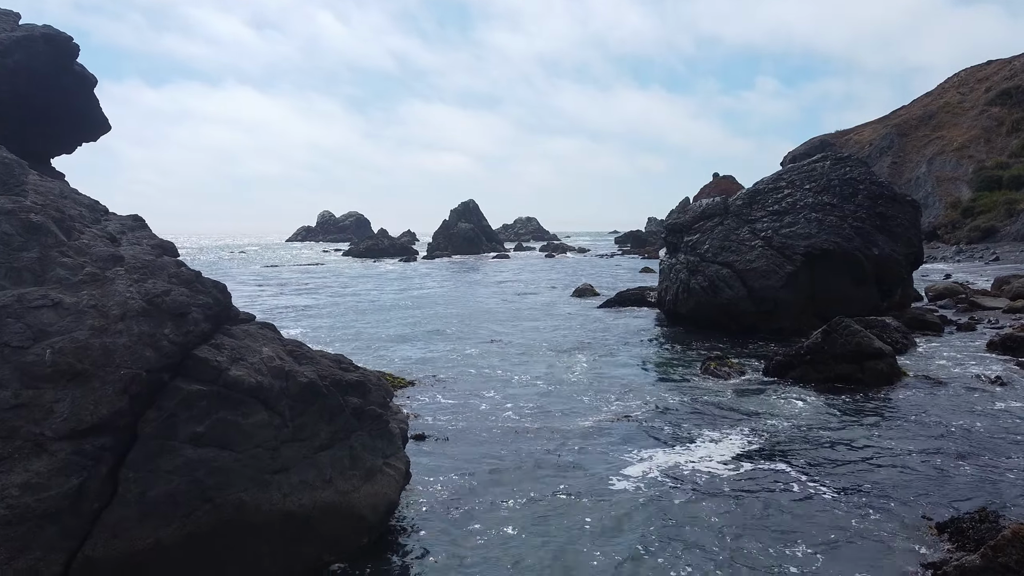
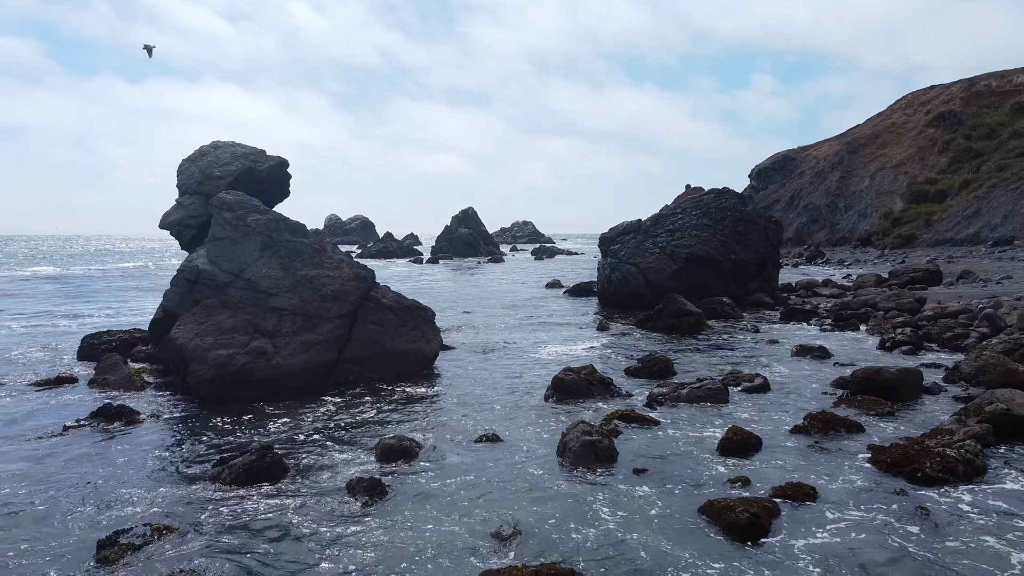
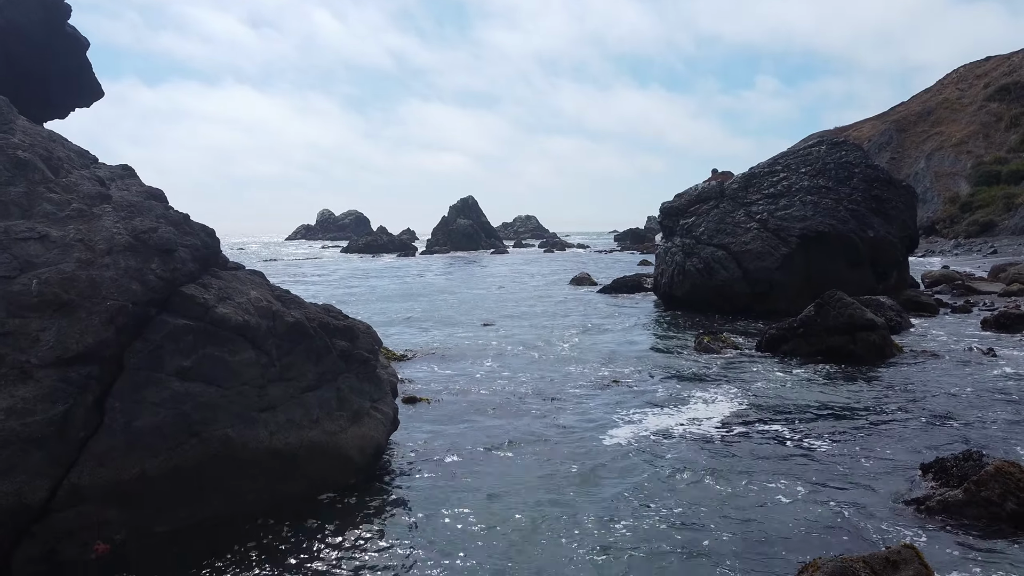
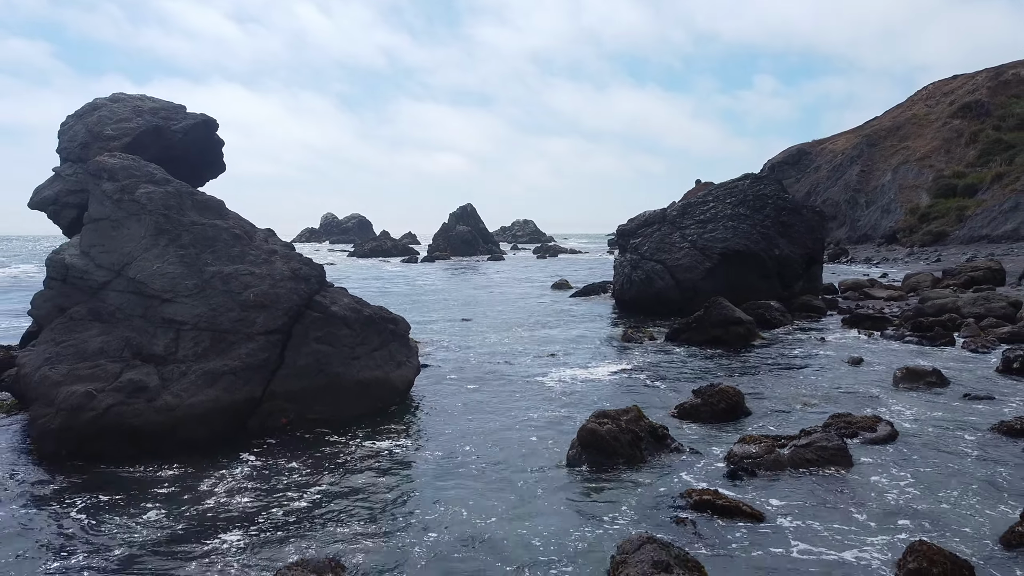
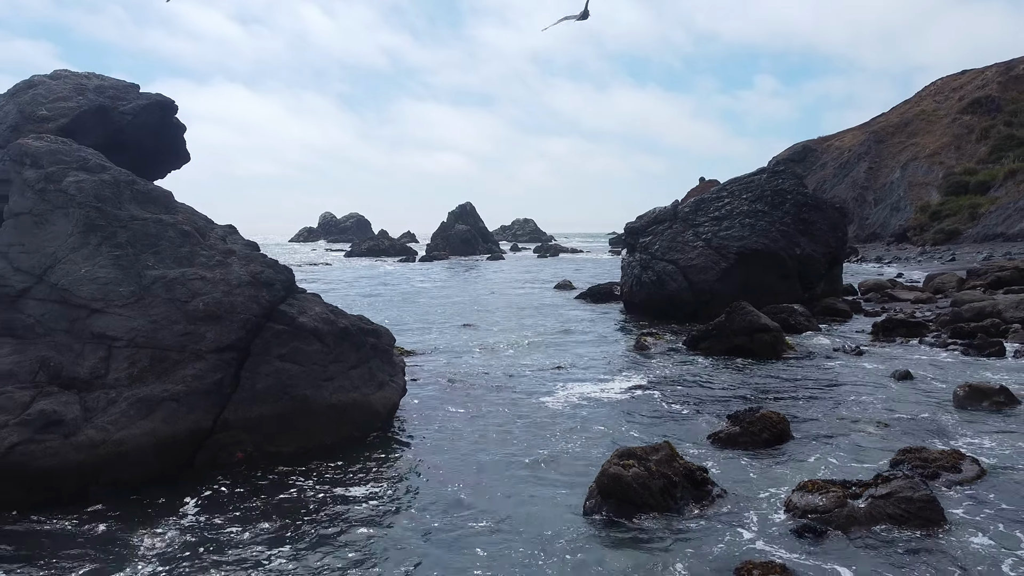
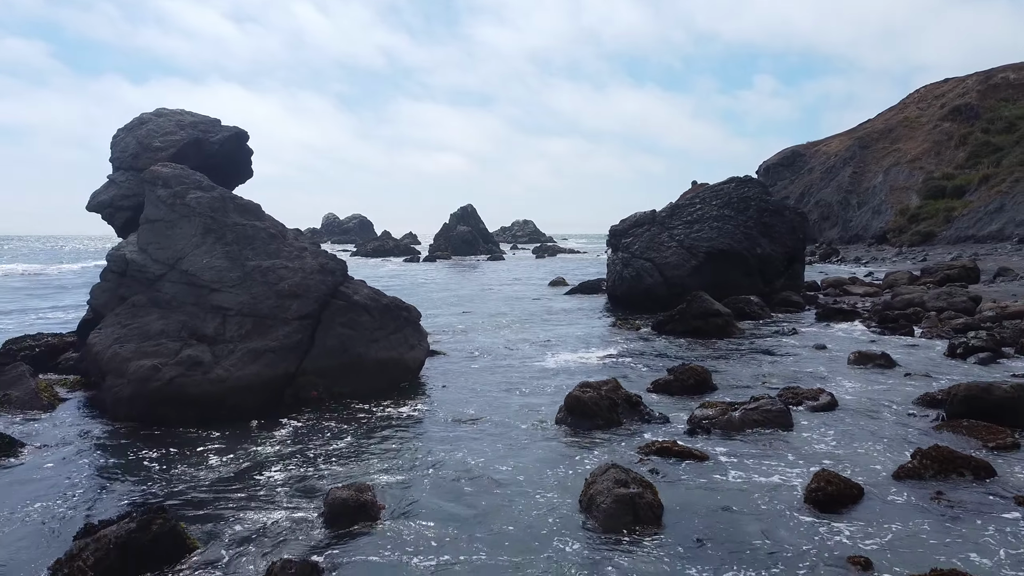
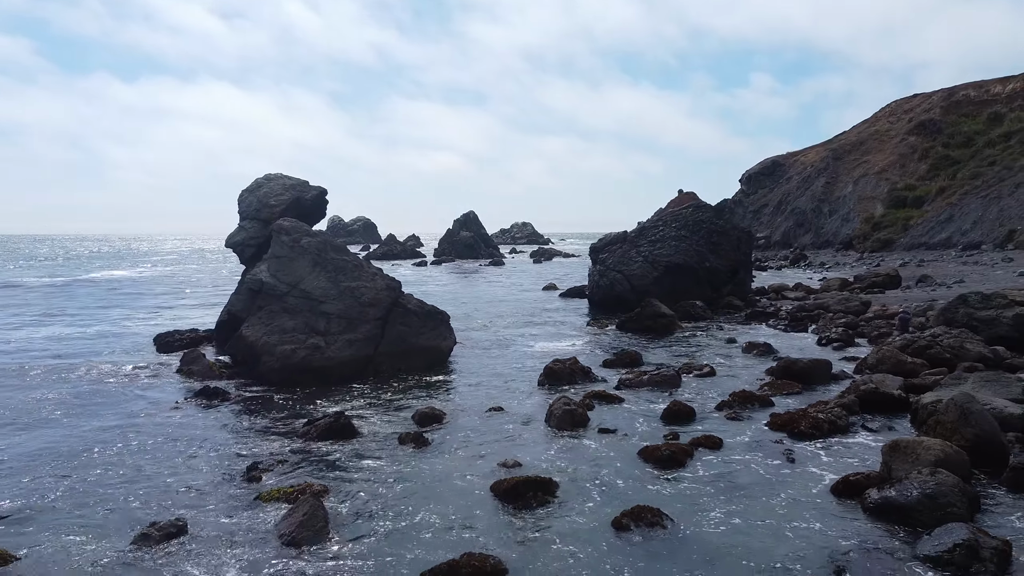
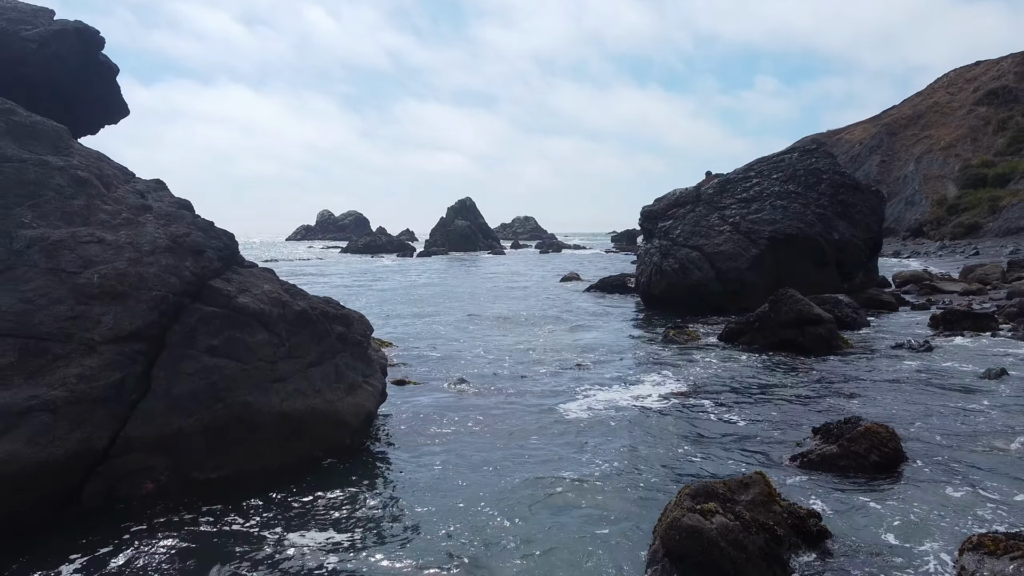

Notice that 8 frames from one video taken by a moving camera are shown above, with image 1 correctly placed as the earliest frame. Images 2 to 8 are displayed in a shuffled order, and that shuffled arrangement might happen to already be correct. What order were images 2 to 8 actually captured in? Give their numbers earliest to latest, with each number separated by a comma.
3, 8, 5, 4, 6, 2, 7
